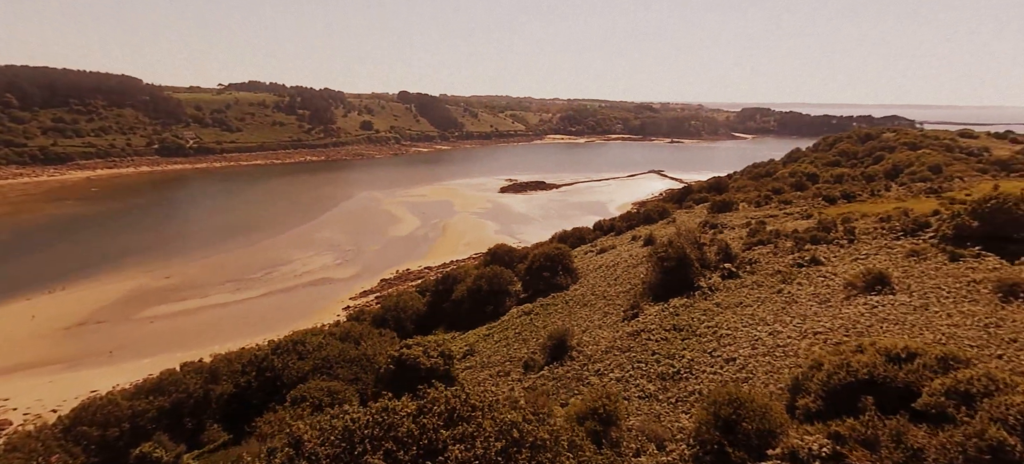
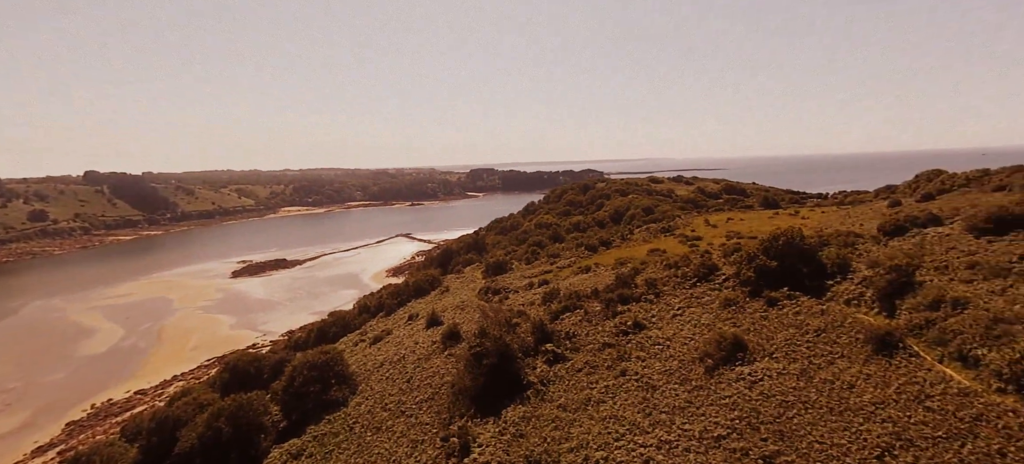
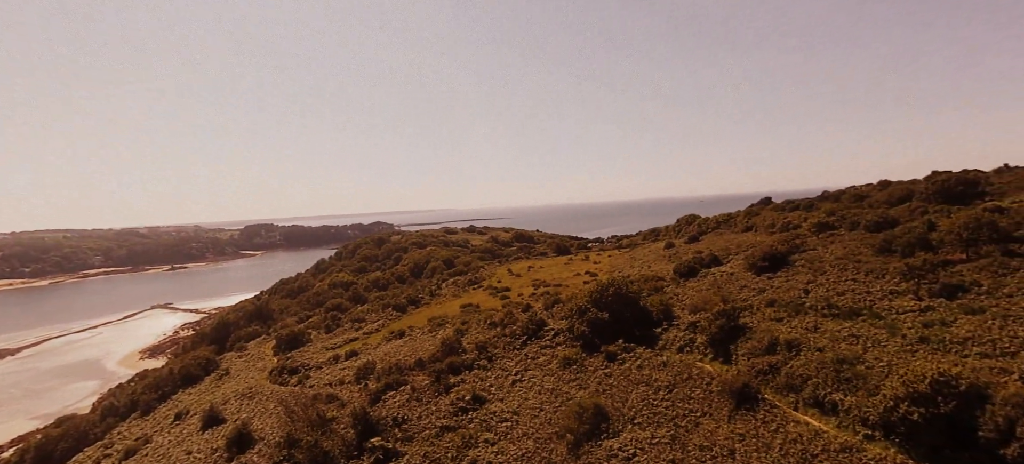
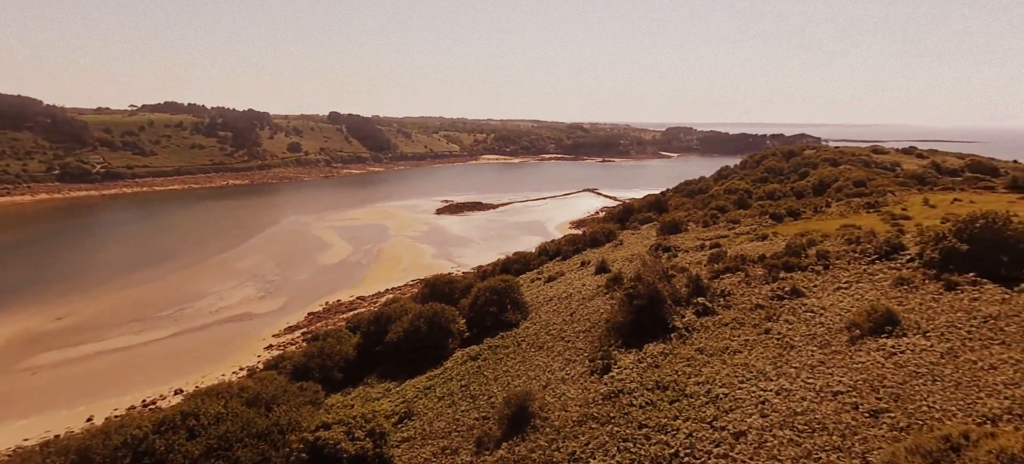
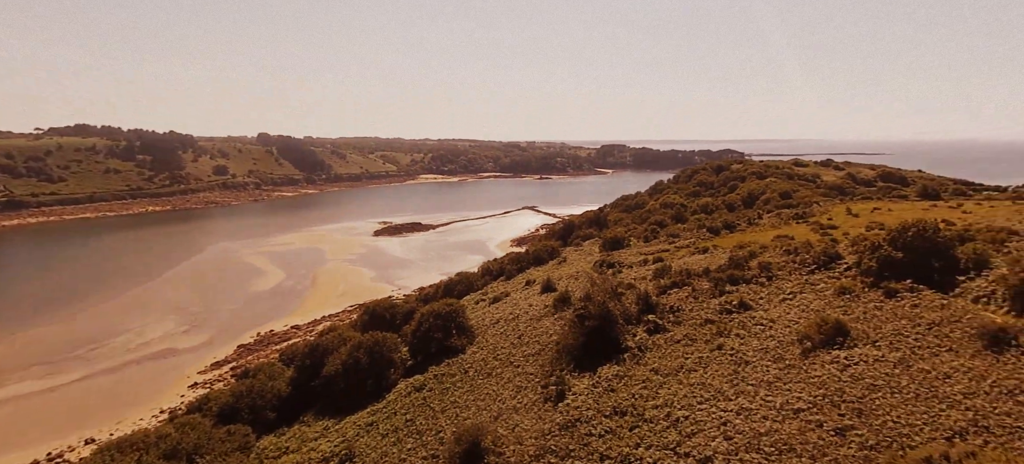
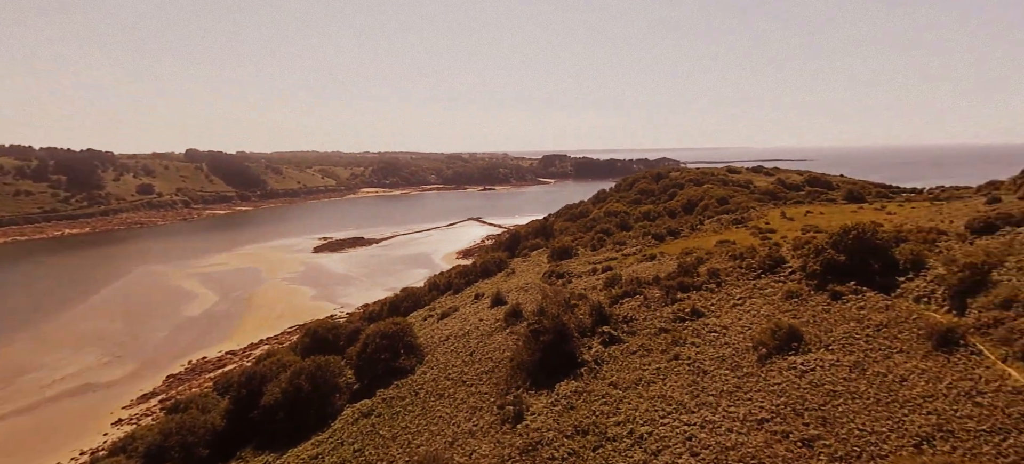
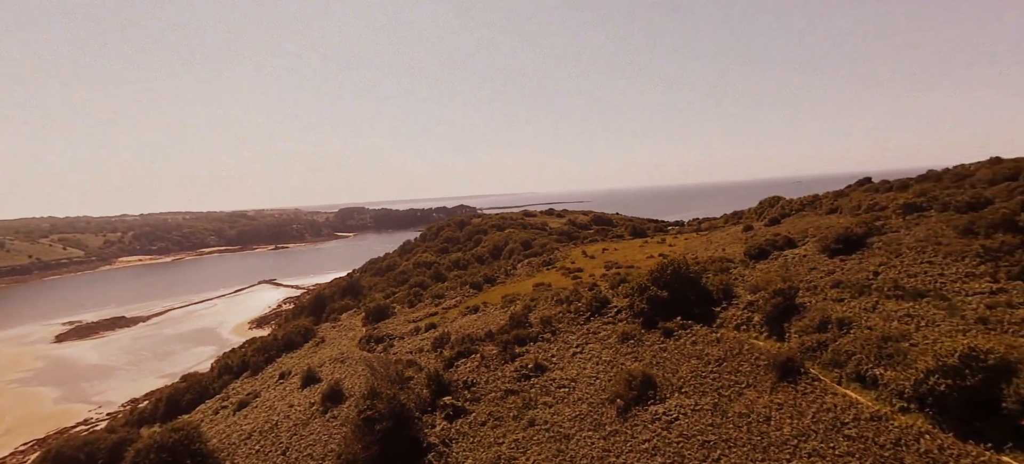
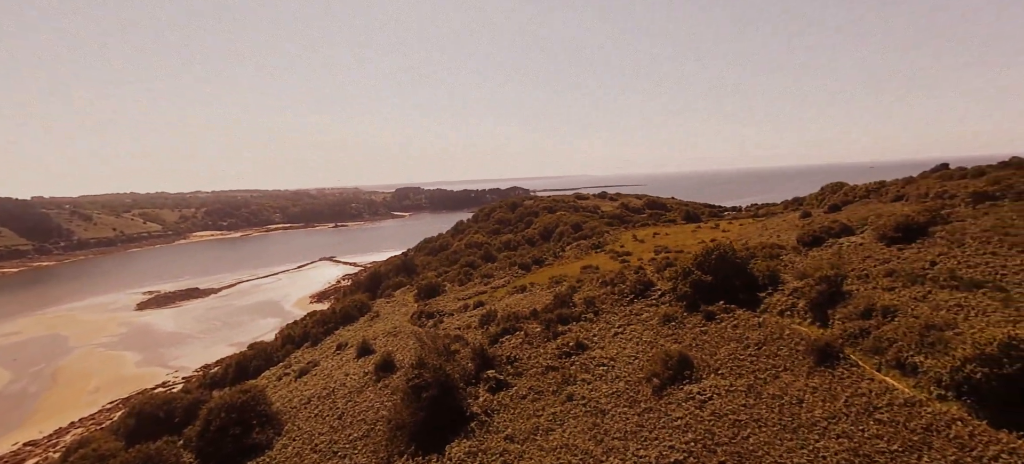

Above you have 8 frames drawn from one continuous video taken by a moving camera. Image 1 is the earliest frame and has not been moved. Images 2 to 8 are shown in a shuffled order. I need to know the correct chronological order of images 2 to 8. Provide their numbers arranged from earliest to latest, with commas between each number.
4, 5, 6, 2, 8, 7, 3
